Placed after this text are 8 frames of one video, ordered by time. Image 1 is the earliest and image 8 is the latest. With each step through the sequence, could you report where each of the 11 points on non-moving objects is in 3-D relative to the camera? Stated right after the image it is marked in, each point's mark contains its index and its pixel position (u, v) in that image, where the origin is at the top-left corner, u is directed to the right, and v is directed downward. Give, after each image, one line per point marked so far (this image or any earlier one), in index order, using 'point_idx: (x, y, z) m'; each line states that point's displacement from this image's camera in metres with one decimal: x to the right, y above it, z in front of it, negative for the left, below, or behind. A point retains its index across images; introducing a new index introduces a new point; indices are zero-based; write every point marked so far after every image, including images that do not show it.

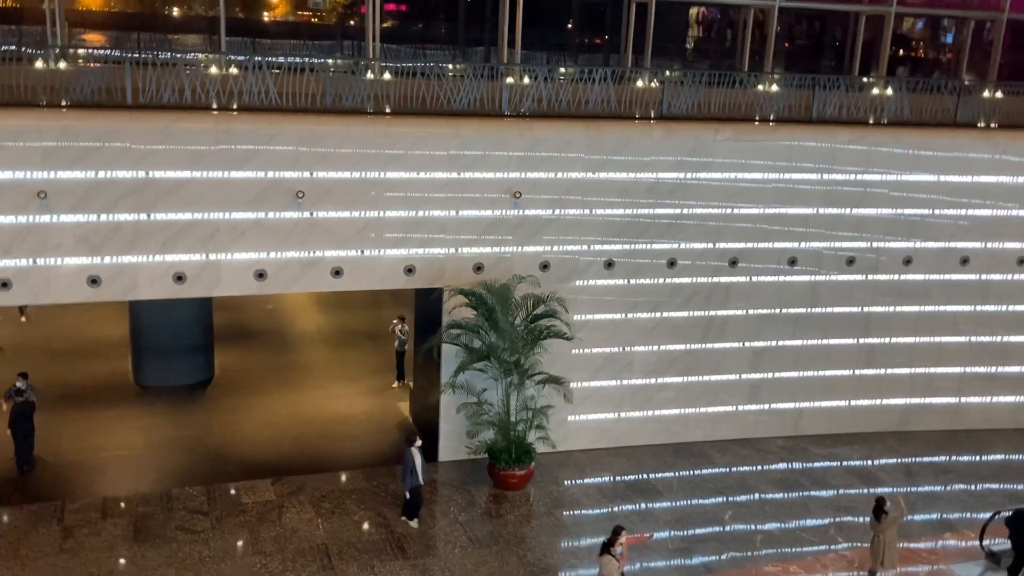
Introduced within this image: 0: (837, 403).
0: (+4.1, -1.5, +11.9) m
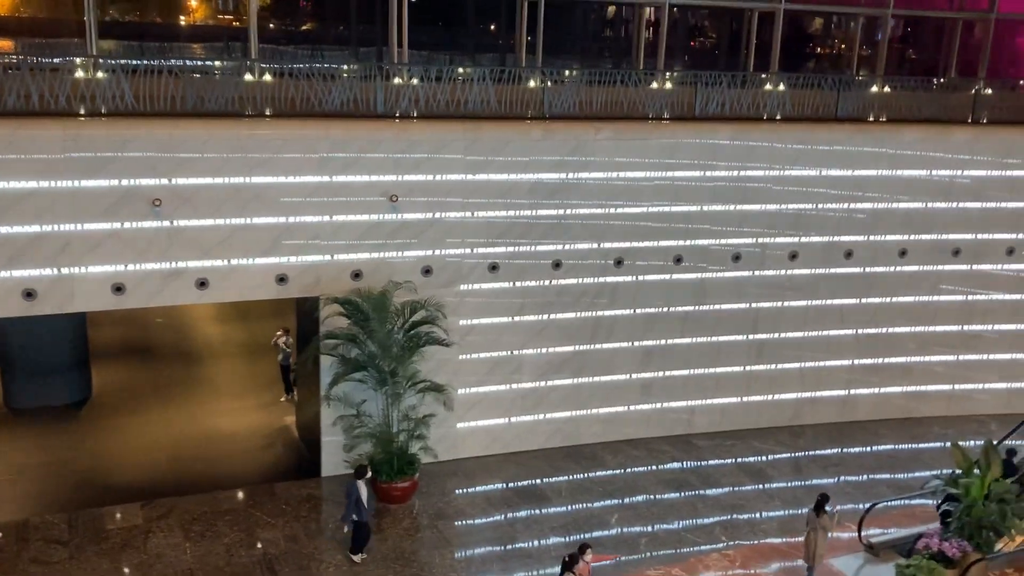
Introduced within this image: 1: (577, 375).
0: (+2.7, -1.4, +11.9) m
1: (+0.8, -1.1, +11.2) m
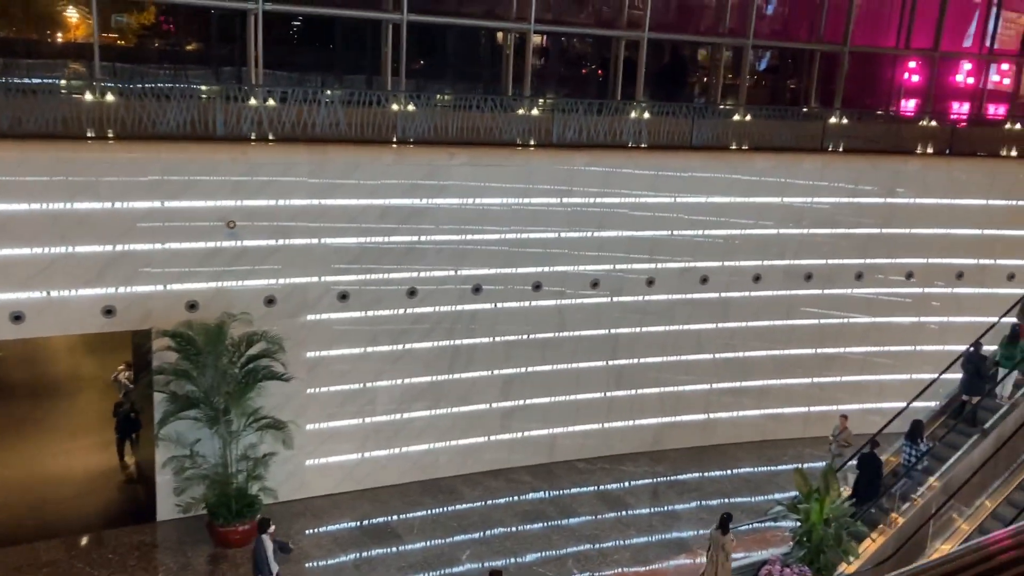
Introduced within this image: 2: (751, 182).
0: (+1.0, -1.8, +11.8) m
1: (-0.9, -1.4, +10.9) m
2: (+3.0, +1.3, +11.8) m
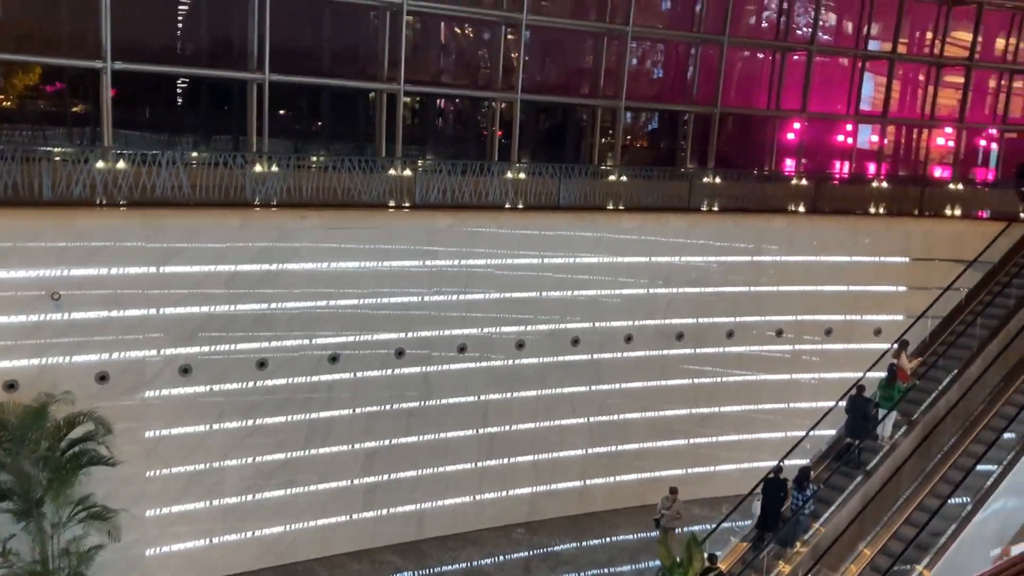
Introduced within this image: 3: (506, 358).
0: (-0.6, -2.6, +11.3) m
1: (-2.4, -2.2, +10.2) m
2: (+1.3, +0.6, +11.6) m
3: (-0.1, -0.9, +11.2) m
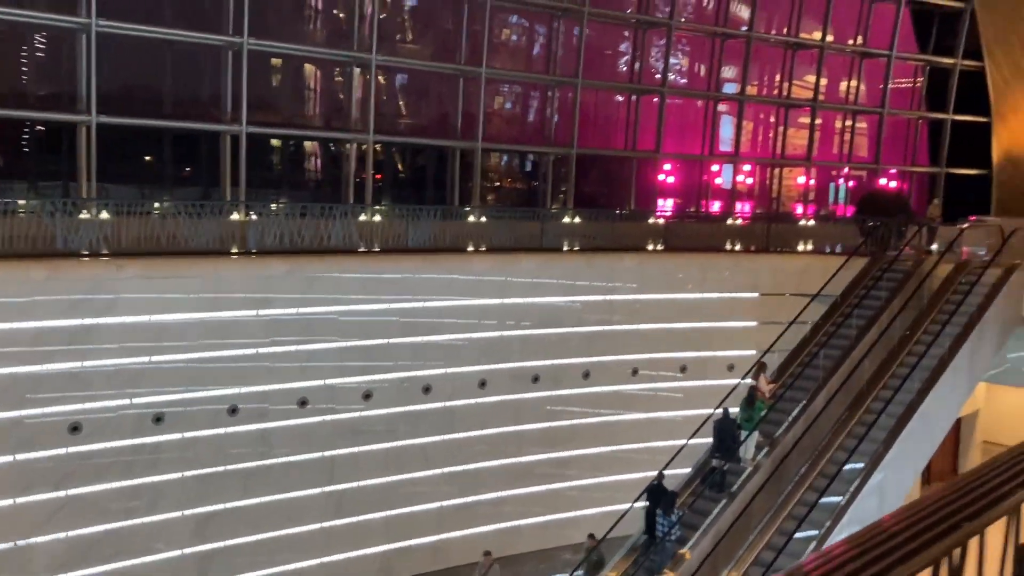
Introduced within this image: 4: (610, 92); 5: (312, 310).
0: (-2.3, -3.1, +10.6) m
1: (-4.0, -2.7, +9.3) m
2: (-0.5, +0.1, +11.3) m
3: (-1.8, -1.4, +10.7) m
4: (+2.0, +3.8, +18.2) m
5: (-2.2, -0.2, +10.3) m
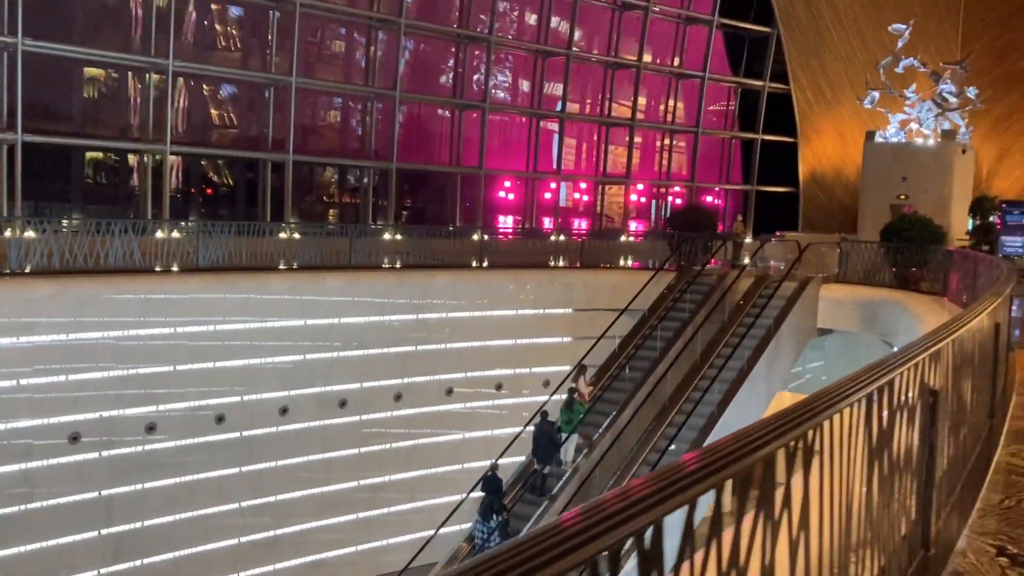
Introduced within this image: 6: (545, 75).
0: (-4.4, -3.4, +9.6) m
1: (-5.9, -3.0, +8.1) m
2: (-2.8, -0.2, +10.6) m
3: (-3.9, -1.6, +9.8) m
4: (-1.5, +3.5, +17.9) m
5: (-4.3, -0.5, +9.3) m
6: (+0.7, +4.4, +19.4) m
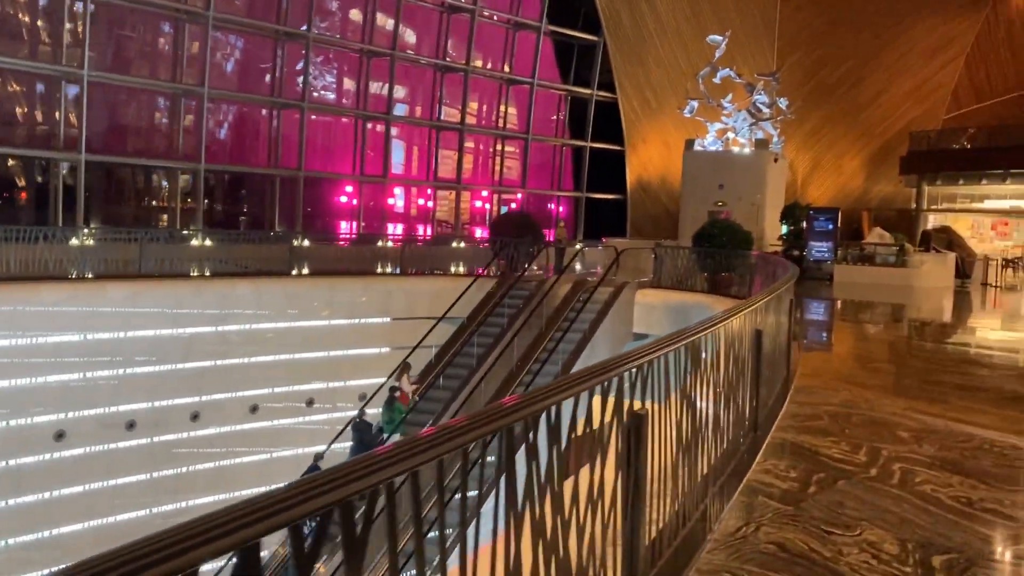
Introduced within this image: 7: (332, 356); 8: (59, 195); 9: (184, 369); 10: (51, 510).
0: (-6.3, -3.5, +8.2) m
1: (-7.5, -3.1, +6.5) m
2: (-4.9, -0.3, +9.6) m
3: (-5.8, -1.8, +8.5) m
4: (-4.8, +3.3, +17.0) m
5: (-6.1, -0.6, +8.1) m
6: (-2.9, +4.3, +18.8) m
7: (-2.3, -0.9, +12.4) m
8: (-7.0, +1.5, +14.3) m
9: (-3.8, -0.9, +10.9) m
10: (-4.8, -2.3, +9.9) m
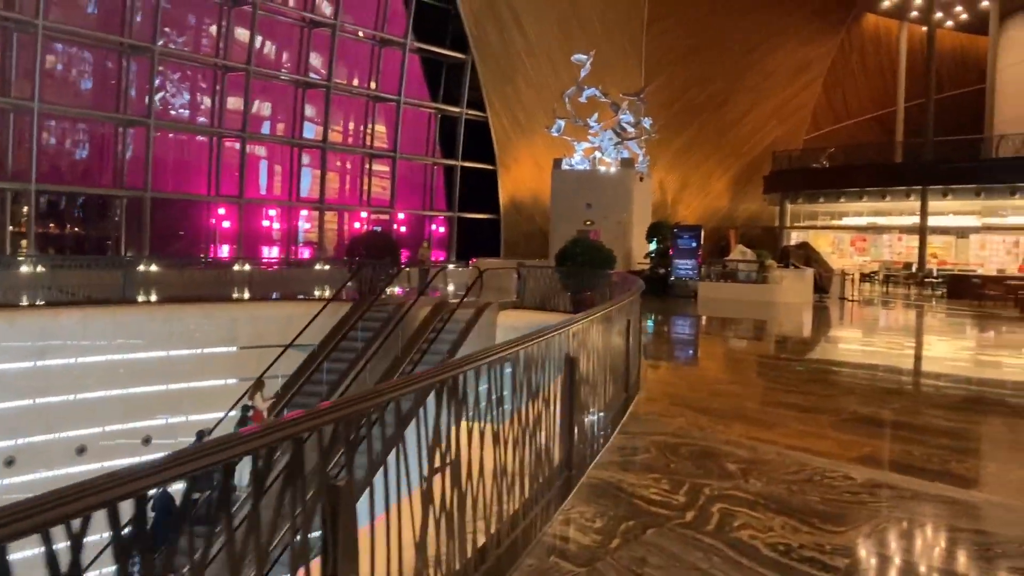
0: (-7.5, -3.8, +6.9) m
1: (-8.5, -3.4, +5.0) m
2: (-6.3, -0.6, +8.4) m
3: (-7.1, -2.1, +7.2) m
4: (-7.2, +2.8, +15.9) m
5: (-7.4, -0.9, +6.8) m
6: (-5.5, +3.8, +17.9) m
7: (-4.1, -1.2, +11.6) m
8: (-9.0, +1.0, +12.9) m
9: (-5.4, -1.3, +9.8) m
10: (-6.3, -2.7, +8.7) m
